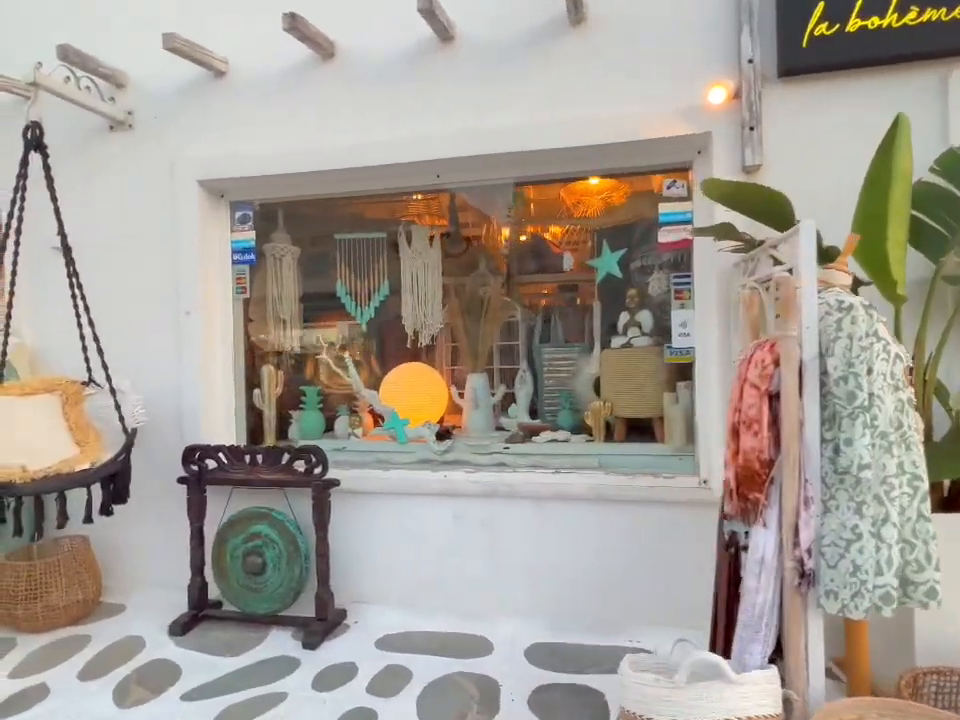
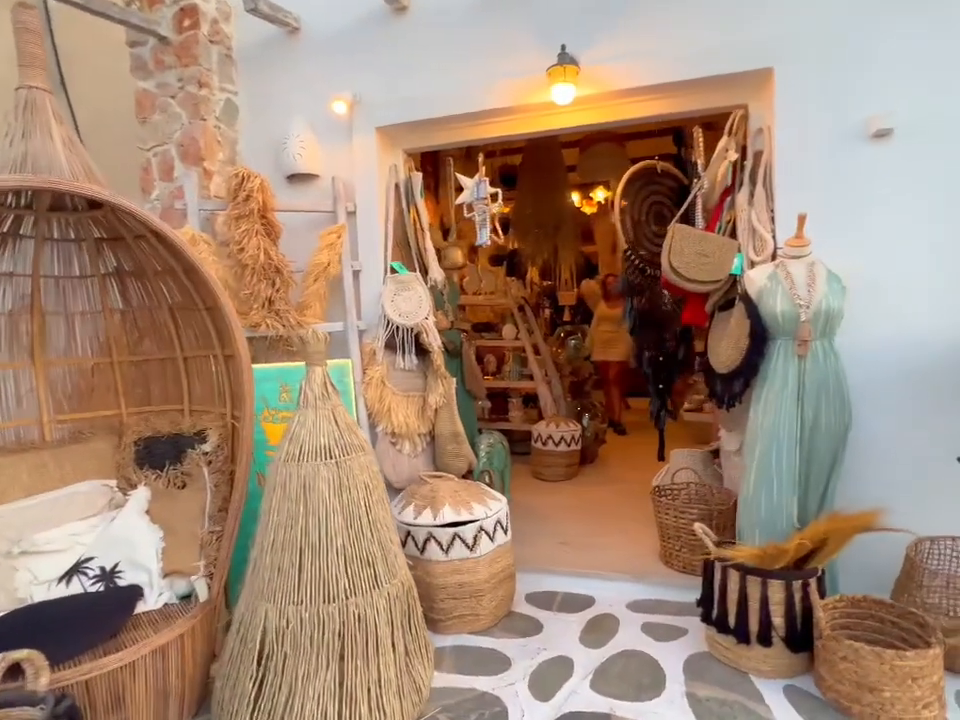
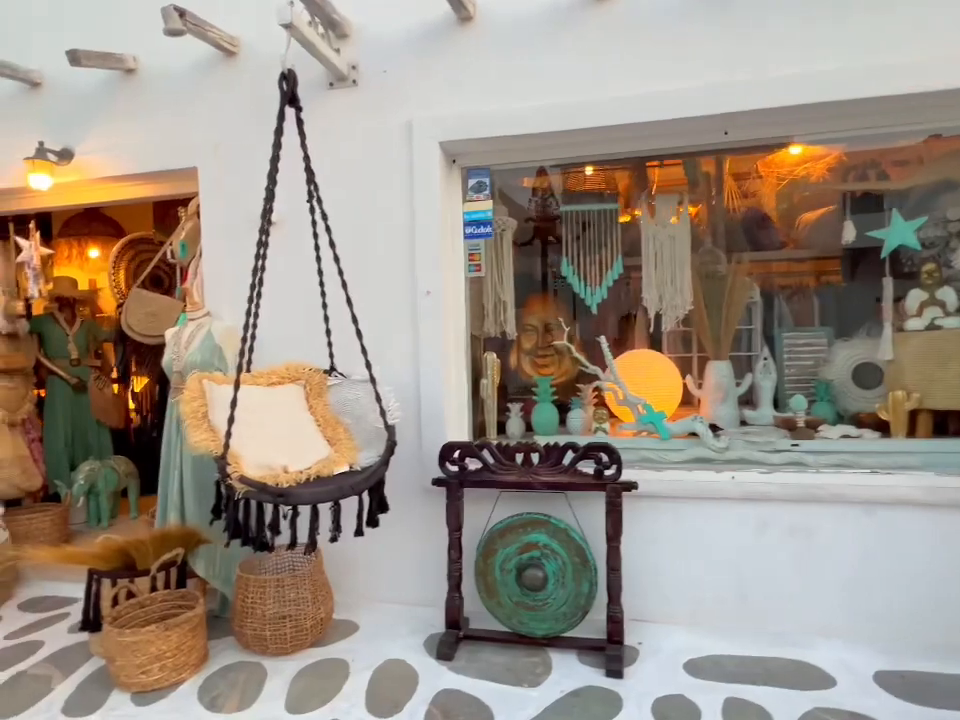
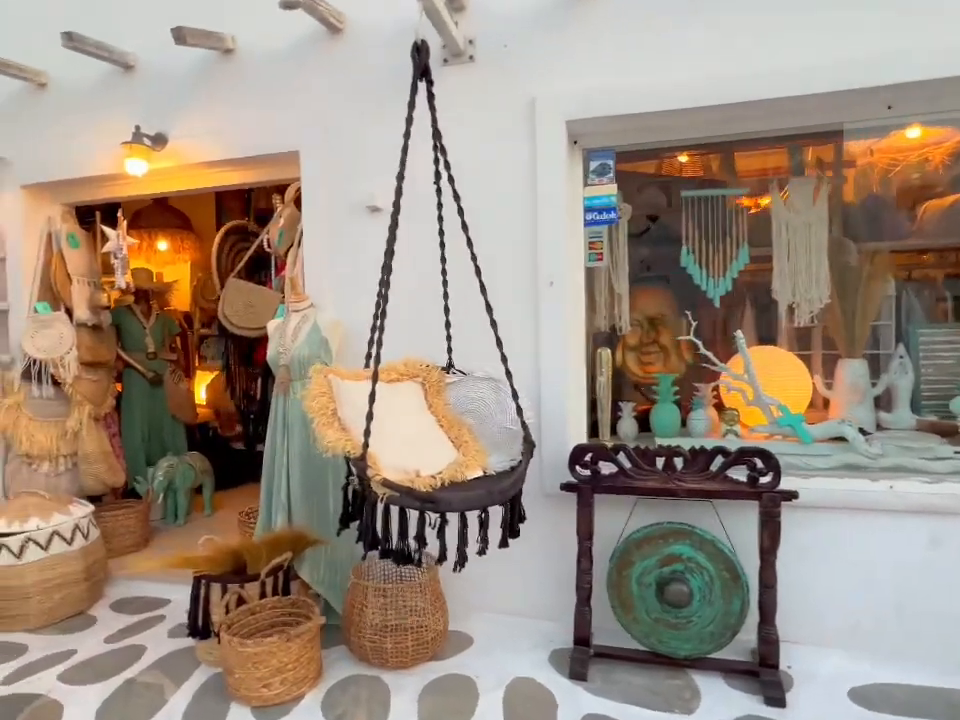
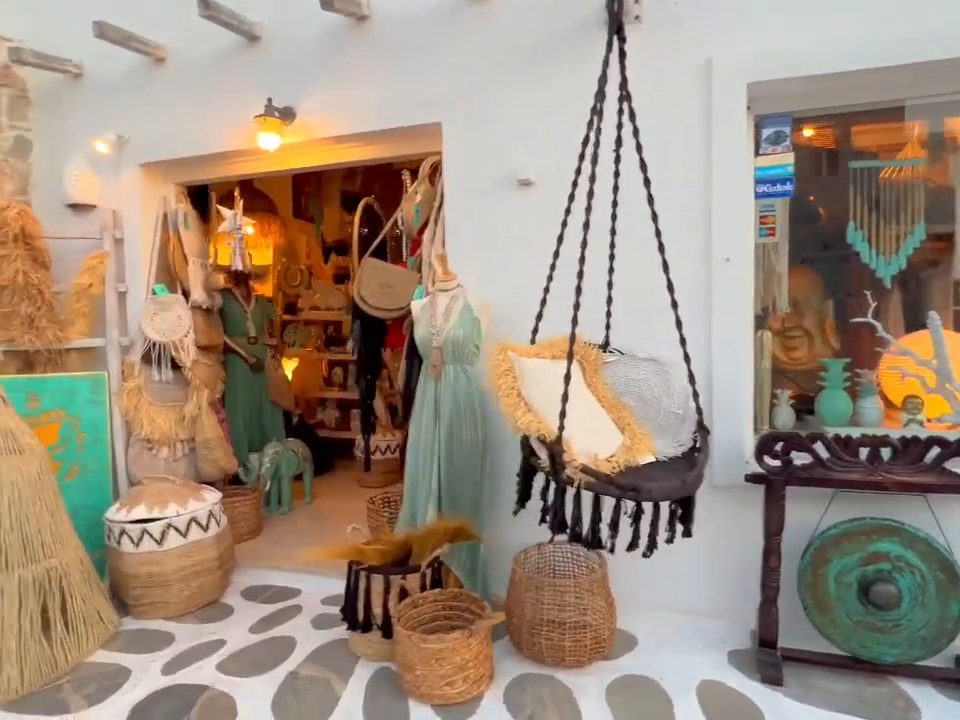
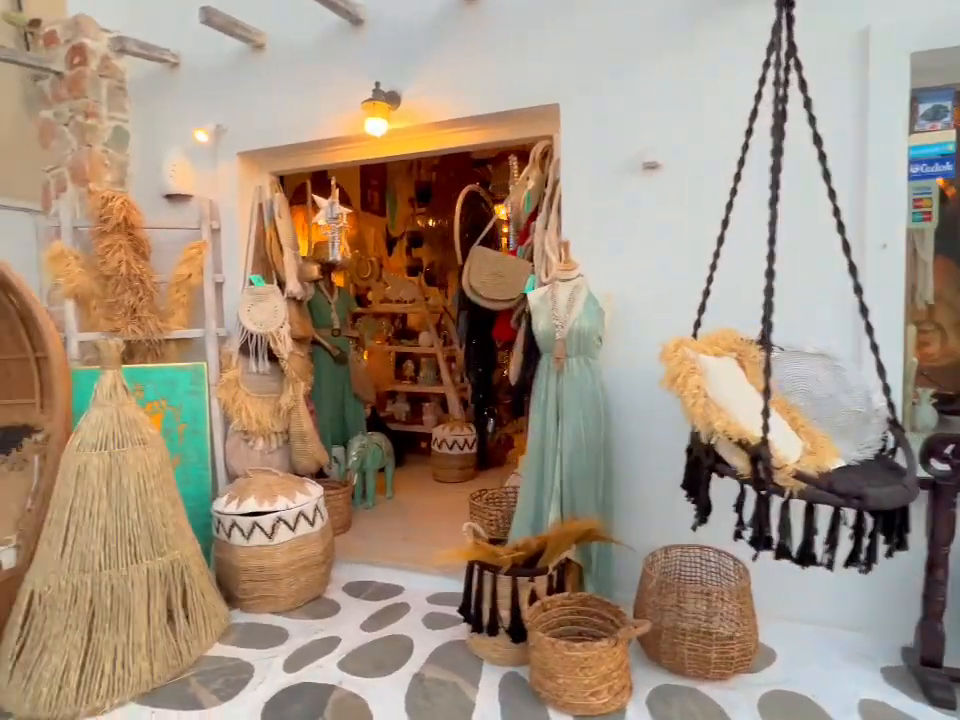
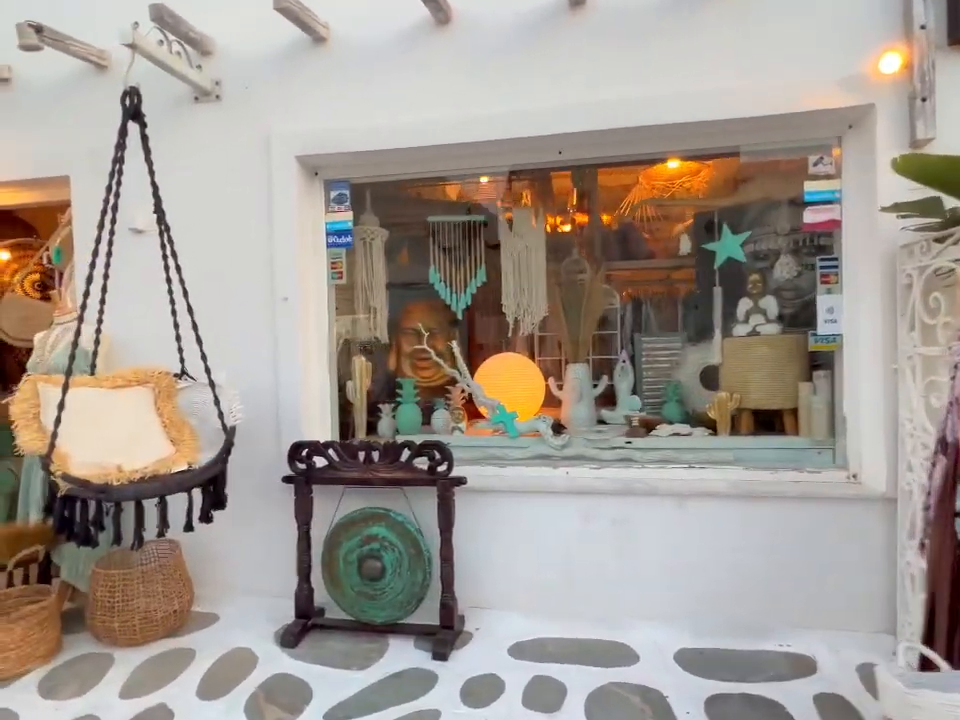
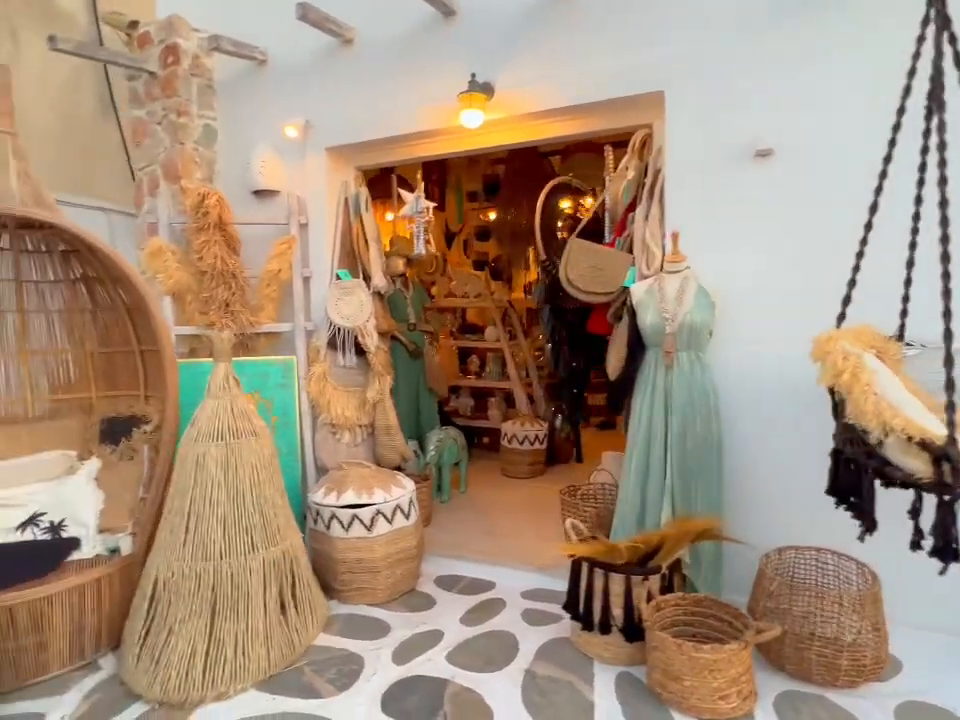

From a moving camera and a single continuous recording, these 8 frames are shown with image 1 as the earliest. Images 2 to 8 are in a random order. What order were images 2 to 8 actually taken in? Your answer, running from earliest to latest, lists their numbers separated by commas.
7, 3, 4, 5, 6, 8, 2
